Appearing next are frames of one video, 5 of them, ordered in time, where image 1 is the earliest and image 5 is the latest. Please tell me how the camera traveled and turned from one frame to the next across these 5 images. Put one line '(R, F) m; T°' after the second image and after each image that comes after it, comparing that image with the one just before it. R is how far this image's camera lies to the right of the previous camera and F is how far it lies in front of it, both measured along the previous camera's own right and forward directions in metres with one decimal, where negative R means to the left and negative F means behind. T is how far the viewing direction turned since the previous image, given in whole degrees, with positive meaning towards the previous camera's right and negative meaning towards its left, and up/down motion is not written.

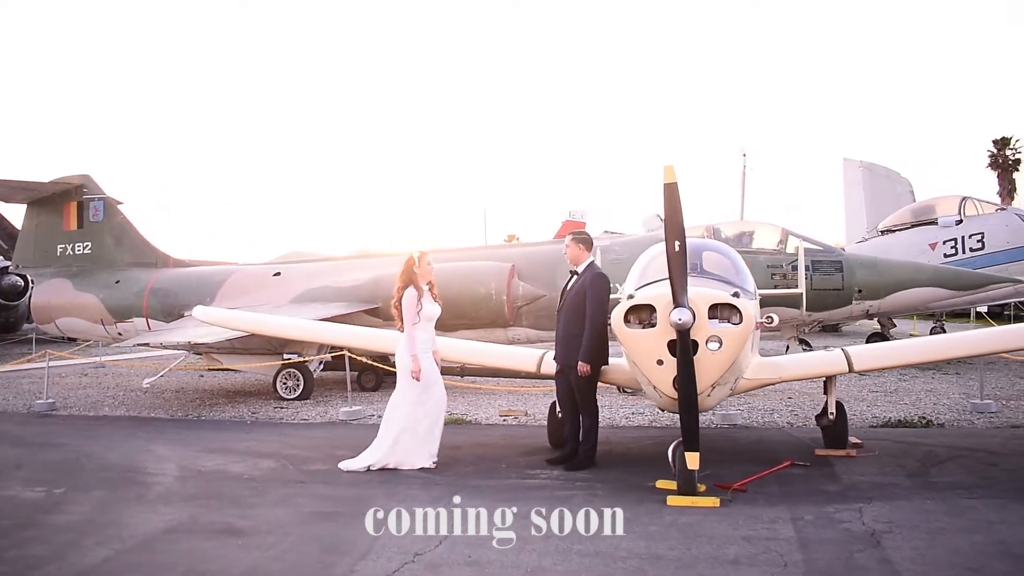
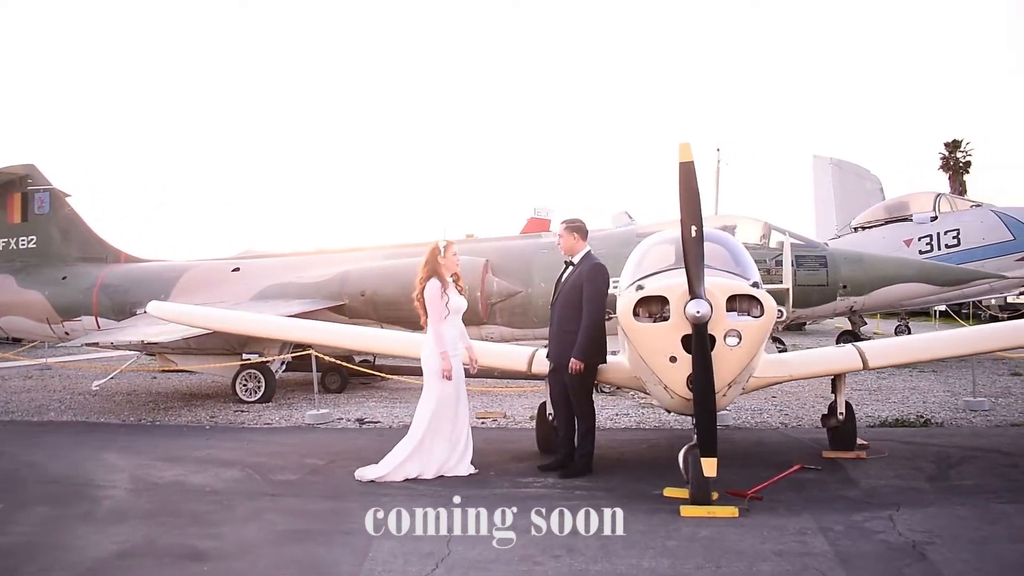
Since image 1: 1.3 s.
(-0.2, +0.4) m; +3°
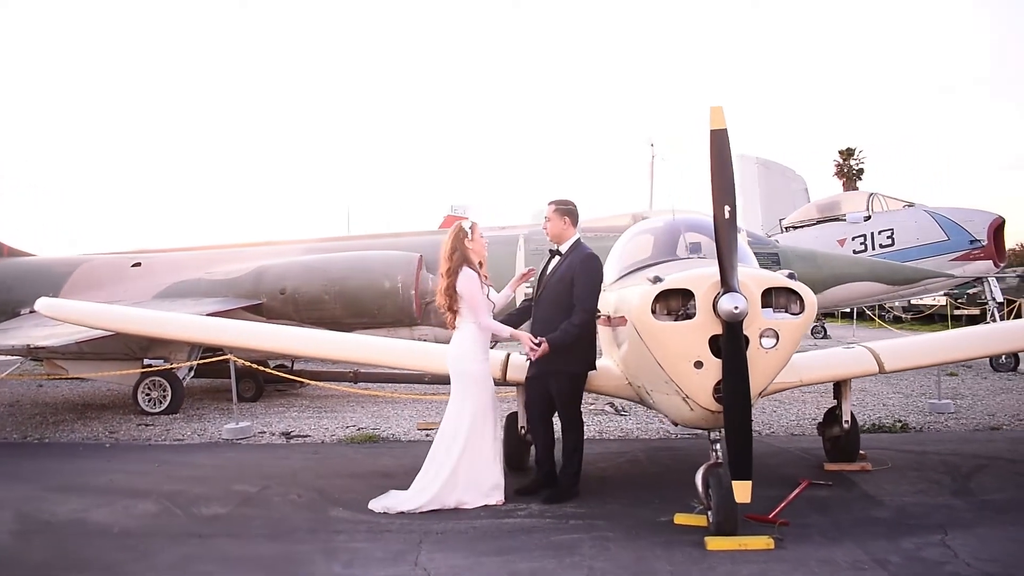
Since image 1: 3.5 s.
(-0.4, +0.8) m; +7°
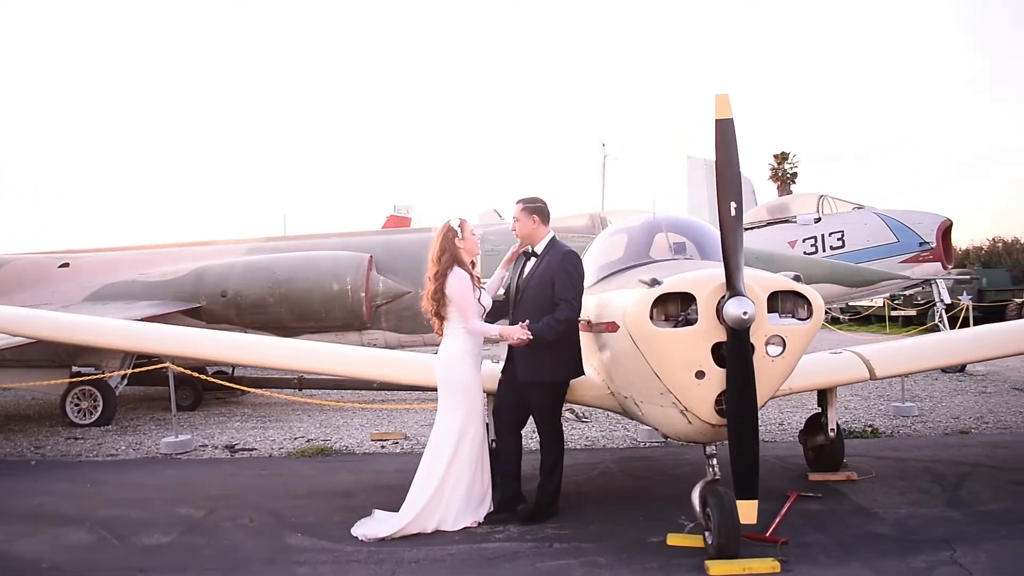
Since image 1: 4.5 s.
(-0.2, +0.3) m; +4°
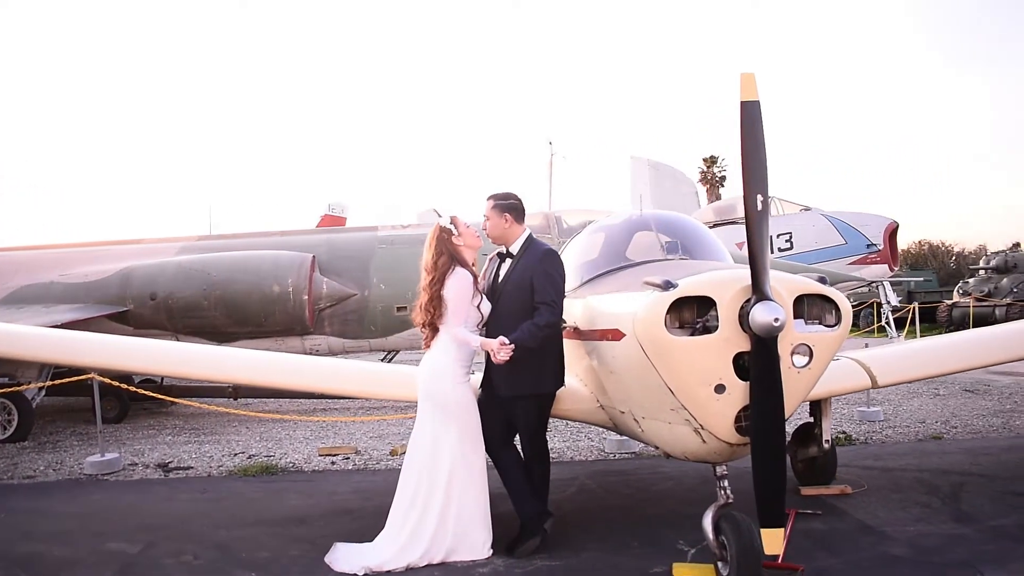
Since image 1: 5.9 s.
(-0.2, +0.4) m; +5°
